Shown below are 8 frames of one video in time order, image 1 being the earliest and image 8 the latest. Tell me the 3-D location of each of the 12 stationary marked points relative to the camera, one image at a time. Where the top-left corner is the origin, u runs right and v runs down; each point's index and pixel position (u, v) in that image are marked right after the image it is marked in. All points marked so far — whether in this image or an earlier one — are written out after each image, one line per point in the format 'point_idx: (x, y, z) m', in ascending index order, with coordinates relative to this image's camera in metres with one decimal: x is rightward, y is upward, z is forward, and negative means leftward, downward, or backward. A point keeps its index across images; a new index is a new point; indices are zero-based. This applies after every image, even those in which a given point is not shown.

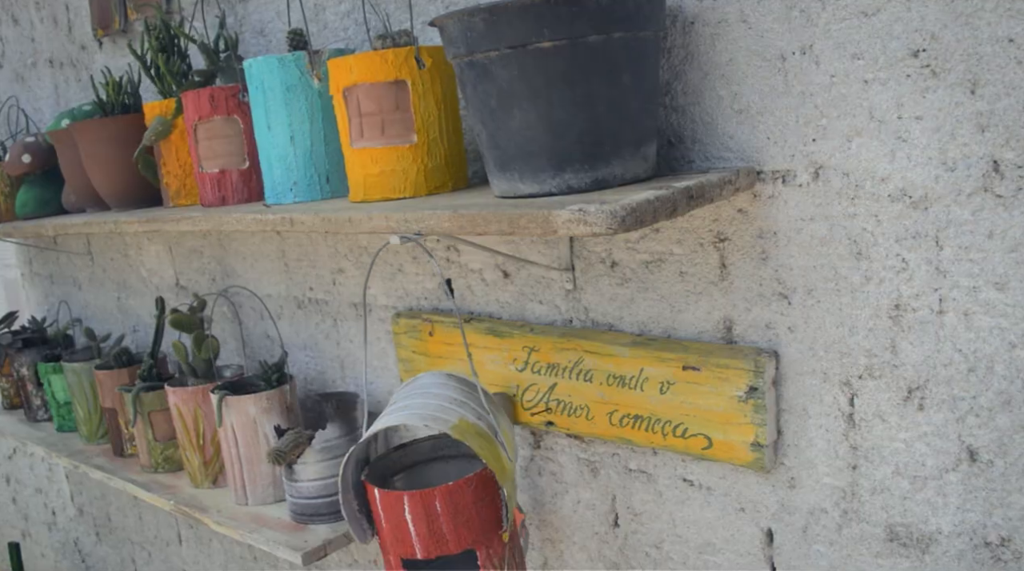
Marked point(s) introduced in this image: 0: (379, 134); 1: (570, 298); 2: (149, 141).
0: (-0.1, +0.2, +1.0) m
1: (+0.1, 0.0, +1.1) m
2: (-0.5, +0.2, +1.4) m
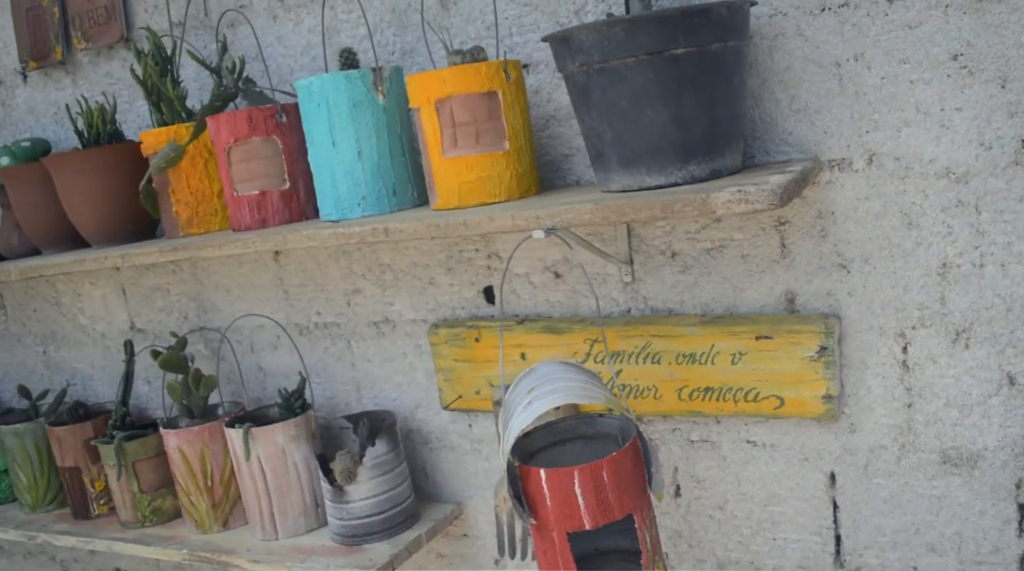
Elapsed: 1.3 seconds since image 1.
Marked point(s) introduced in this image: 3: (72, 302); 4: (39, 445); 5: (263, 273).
0: (0.0, +0.2, +1.1) m
1: (+0.1, 0.0, +1.2) m
2: (-0.5, +0.2, +1.3) m
3: (-0.8, 0.0, +1.8) m
4: (-0.8, -0.3, +1.8) m
5: (-0.4, 0.0, +1.5) m
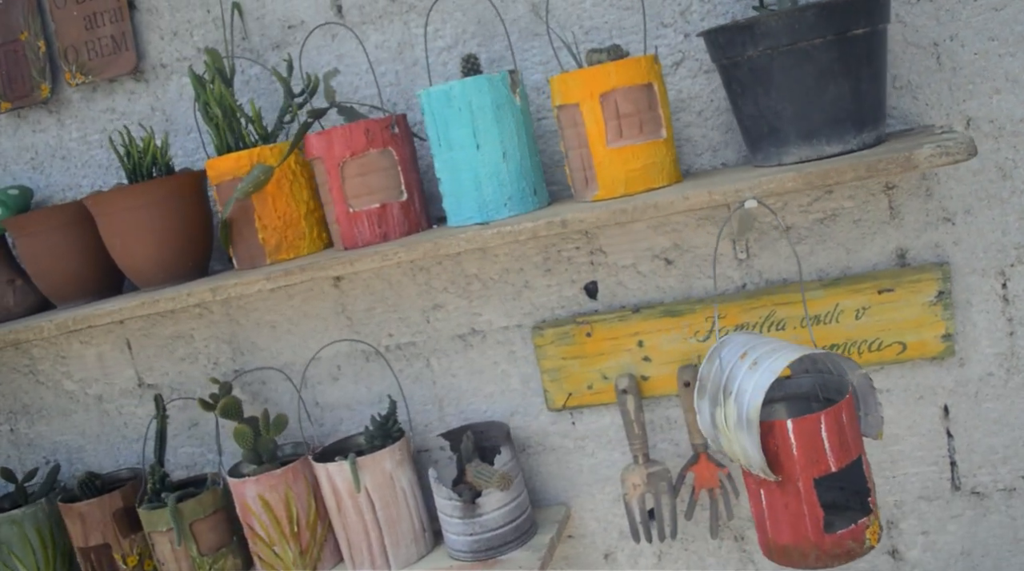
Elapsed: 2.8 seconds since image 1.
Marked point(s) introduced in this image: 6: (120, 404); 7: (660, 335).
0: (+0.1, +0.2, +1.2) m
1: (+0.3, 0.0, +1.3) m
2: (-0.3, +0.1, +1.3) m
3: (-0.7, -0.1, +1.6) m
4: (-0.7, -0.4, +1.6) m
5: (-0.3, 0.0, +1.5) m
6: (-0.6, -0.2, +1.6) m
7: (+0.2, -0.1, +1.3) m
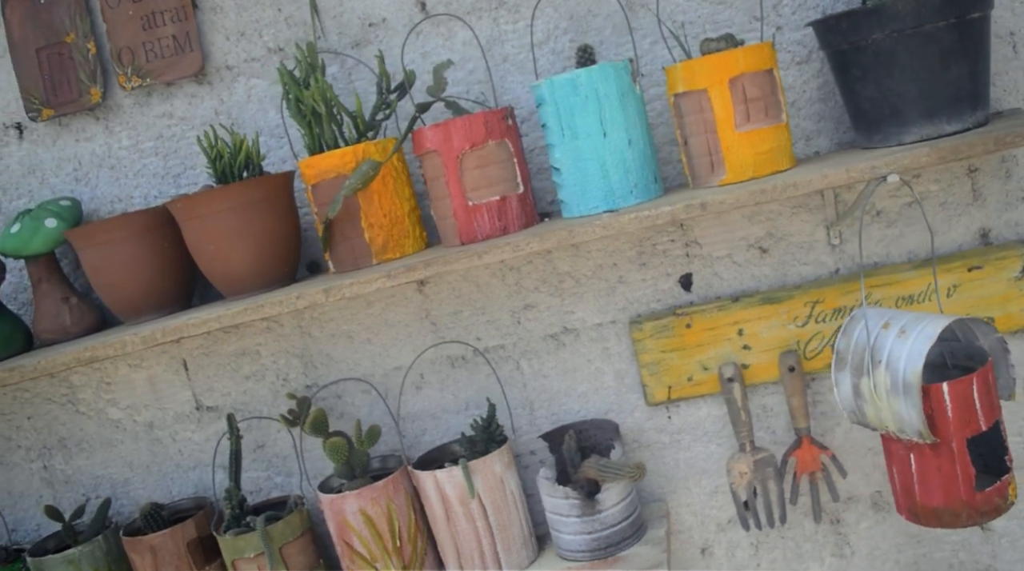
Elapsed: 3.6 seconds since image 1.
0: (+0.3, +0.2, +1.2) m
1: (+0.4, 0.0, +1.4) m
2: (-0.2, +0.1, +1.2) m
3: (-0.6, -0.2, +1.5) m
4: (-0.6, -0.4, +1.4) m
5: (-0.2, 0.0, +1.4) m
6: (-0.5, -0.2, +1.5) m
7: (+0.3, 0.0, +1.3) m
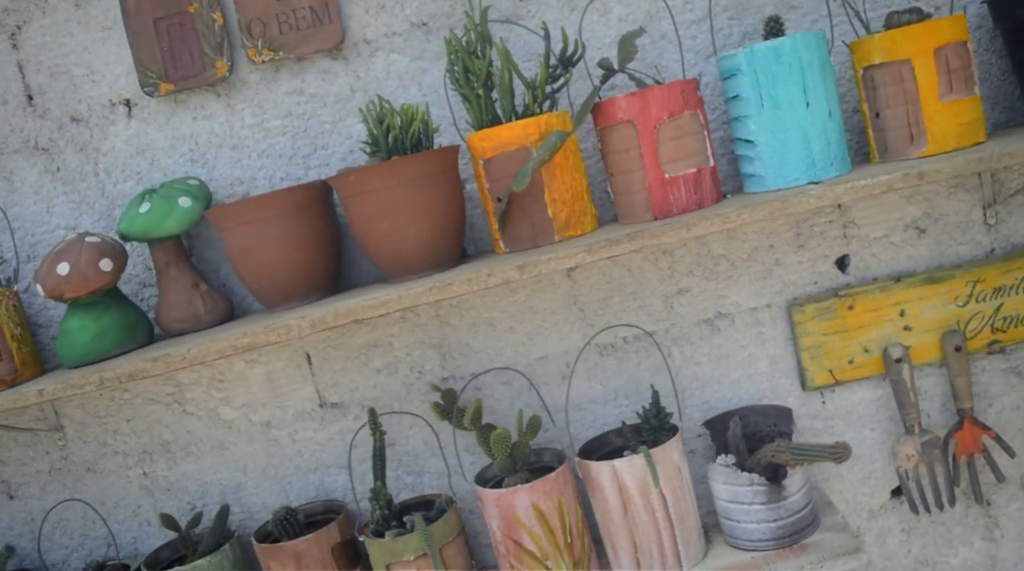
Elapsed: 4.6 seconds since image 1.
0: (+0.5, +0.2, +1.2) m
1: (+0.7, +0.1, +1.4) m
2: (0.0, +0.1, +1.2) m
3: (-0.4, -0.2, +1.4) m
4: (-0.4, -0.4, +1.3) m
5: (0.0, 0.0, +1.4) m
6: (-0.3, -0.2, +1.4) m
7: (+0.6, 0.0, +1.3) m
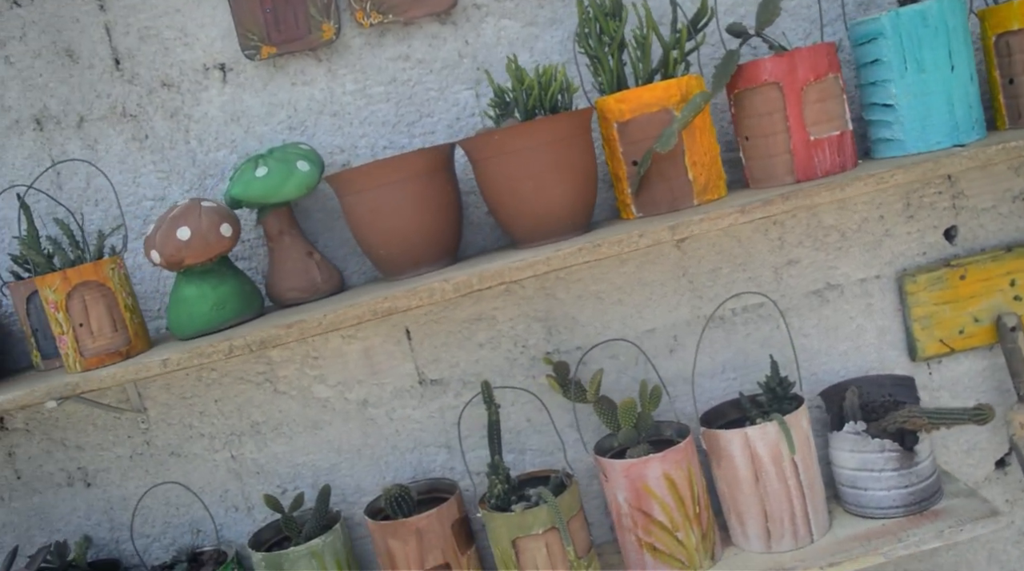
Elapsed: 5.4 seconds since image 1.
0: (+0.7, +0.3, +1.2) m
1: (+0.8, +0.1, +1.4) m
2: (+0.2, +0.2, +1.1) m
3: (-0.3, -0.1, +1.4) m
4: (-0.2, -0.4, +1.3) m
5: (+0.2, 0.0, +1.3) m
6: (-0.2, -0.2, +1.4) m
7: (+0.7, 0.0, +1.3) m
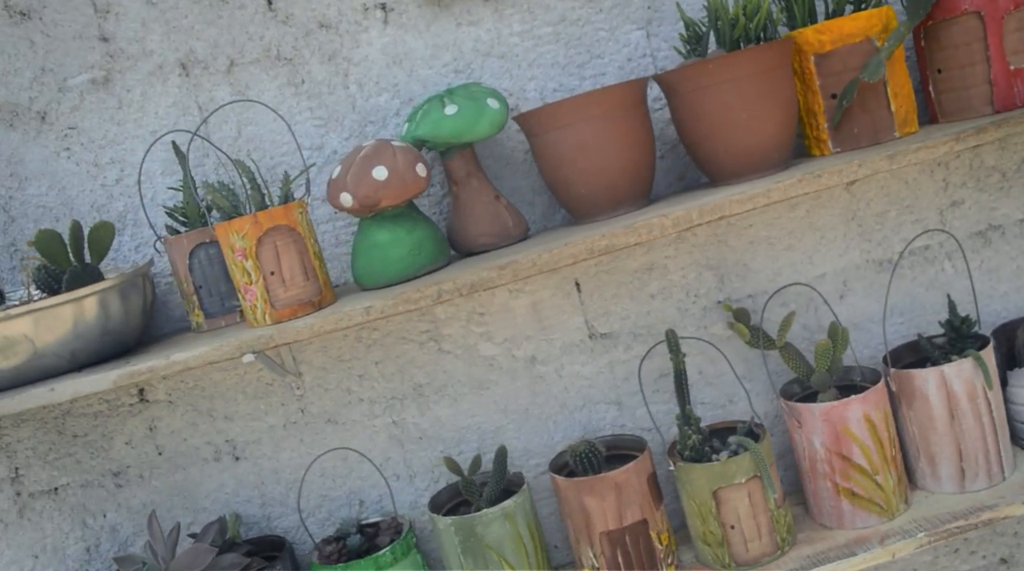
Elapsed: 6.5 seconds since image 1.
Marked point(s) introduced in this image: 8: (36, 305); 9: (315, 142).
0: (+0.9, +0.4, +1.2) m
1: (+1.0, +0.2, +1.4) m
2: (+0.4, +0.3, +1.1) m
3: (-0.1, -0.1, +1.3) m
4: (0.0, -0.3, +1.2) m
5: (+0.4, +0.1, +1.3) m
6: (+0.1, -0.1, +1.3) m
7: (+0.9, +0.1, +1.4) m
8: (-0.5, 0.0, +1.1) m
9: (-0.3, +0.2, +1.3) m
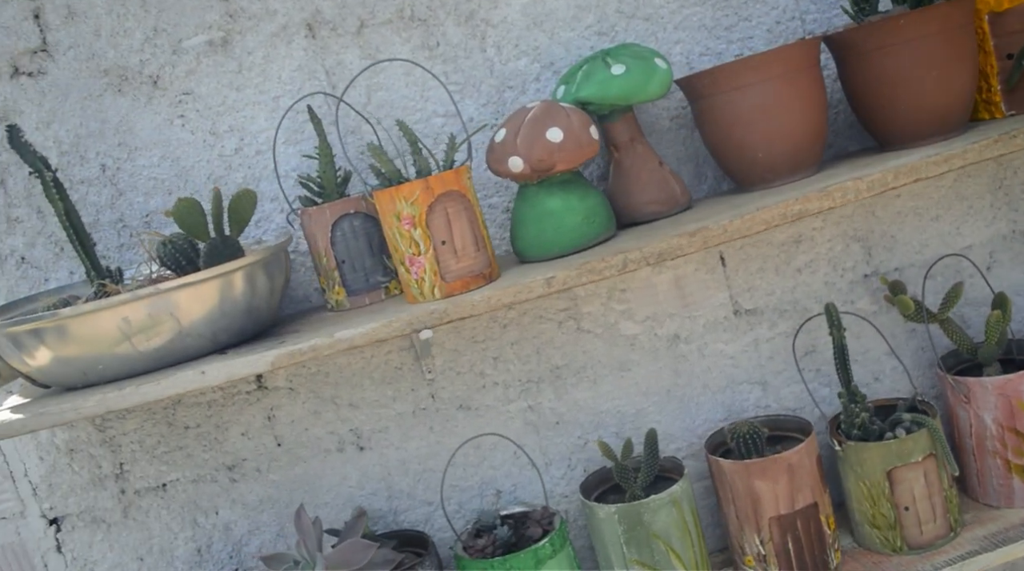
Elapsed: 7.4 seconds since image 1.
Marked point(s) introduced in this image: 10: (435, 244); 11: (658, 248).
0: (+1.1, +0.4, +1.2) m
1: (+1.2, +0.2, +1.4) m
2: (+0.6, +0.3, +1.1) m
3: (+0.1, 0.0, +1.2) m
4: (+0.2, -0.3, +1.1) m
5: (+0.6, +0.1, +1.3) m
6: (+0.2, -0.1, +1.2) m
7: (+1.1, +0.1, +1.3) m
8: (-0.3, 0.0, +1.0) m
9: (-0.1, +0.2, +1.2) m
10: (-0.1, 0.0, +1.0) m
11: (+0.1, 0.0, +1.0) m
